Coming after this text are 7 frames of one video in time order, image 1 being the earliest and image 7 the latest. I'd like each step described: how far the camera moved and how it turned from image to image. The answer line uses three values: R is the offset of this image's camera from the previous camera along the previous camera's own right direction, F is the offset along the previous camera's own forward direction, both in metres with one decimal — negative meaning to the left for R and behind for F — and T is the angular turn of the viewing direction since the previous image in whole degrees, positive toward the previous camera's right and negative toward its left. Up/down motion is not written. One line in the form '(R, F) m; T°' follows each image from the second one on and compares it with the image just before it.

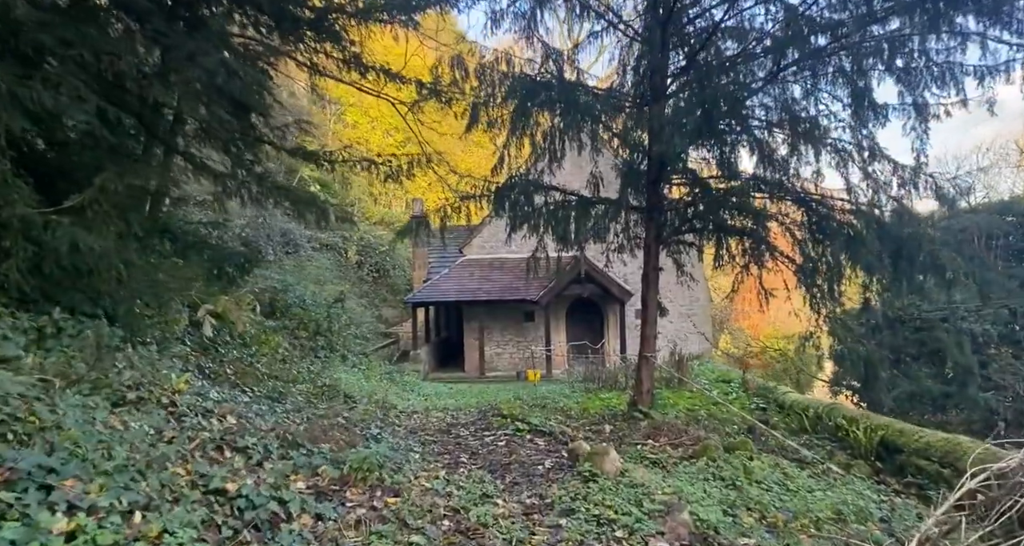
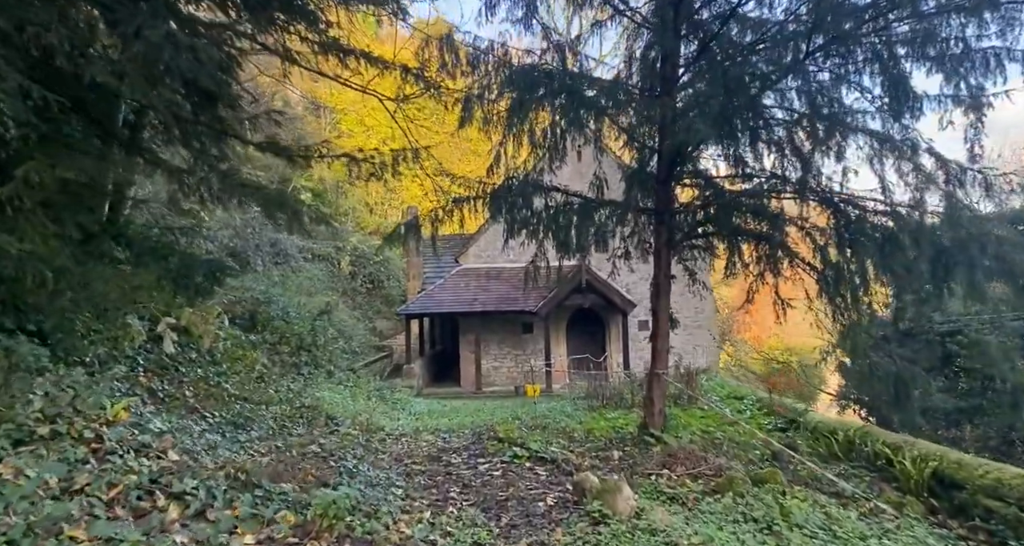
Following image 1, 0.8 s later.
(0.0, +0.9) m; 0°
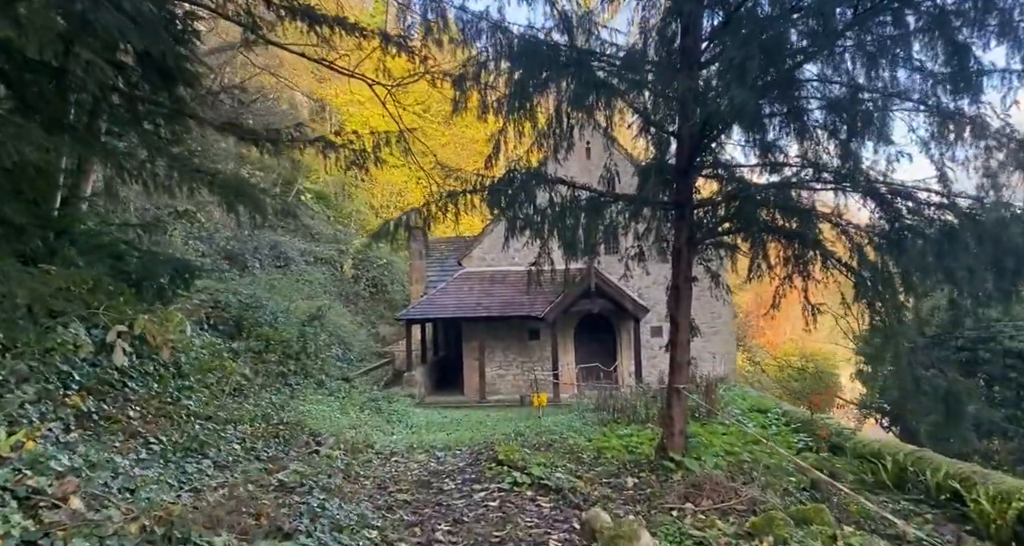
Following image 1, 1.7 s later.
(+0.1, +1.0) m; -1°
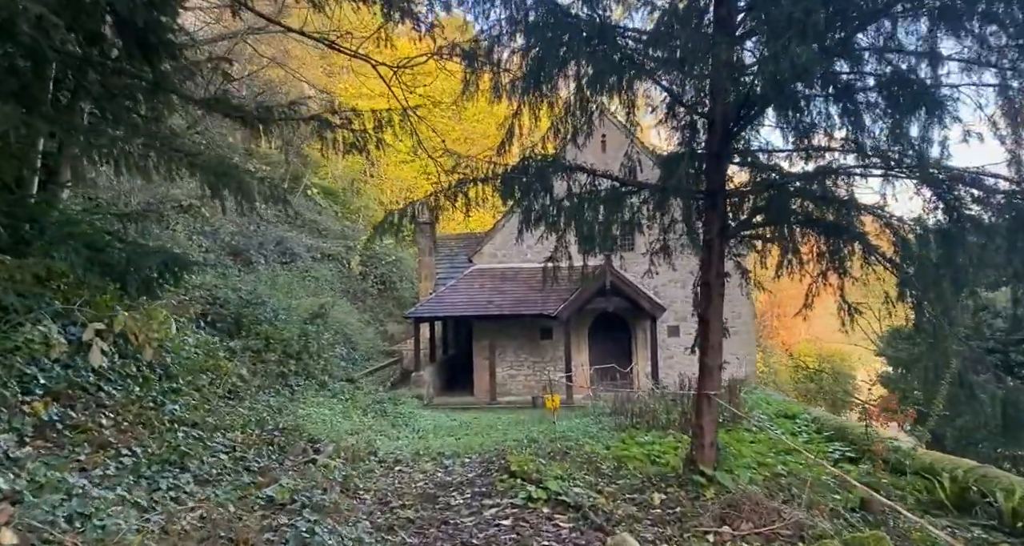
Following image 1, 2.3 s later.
(-0.1, +0.7) m; -1°
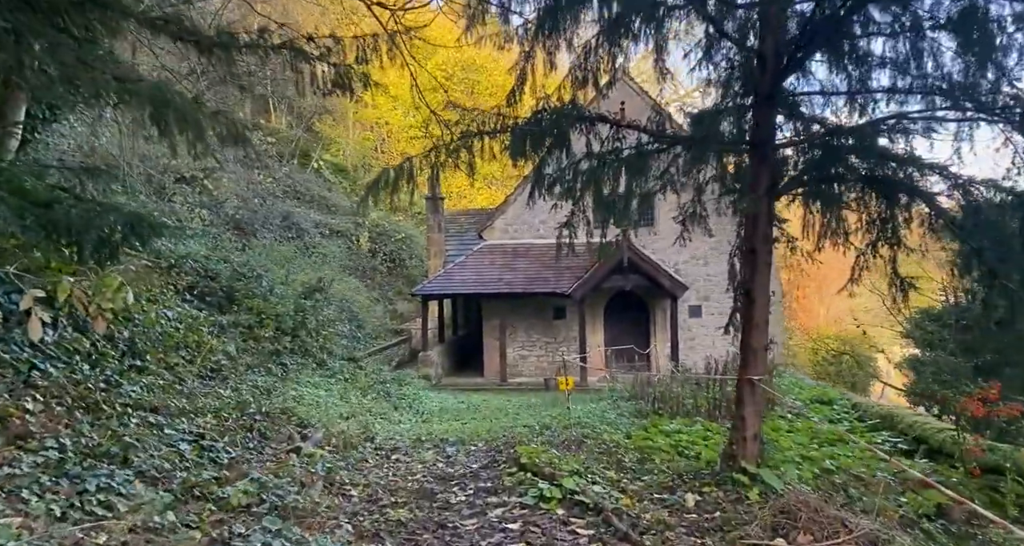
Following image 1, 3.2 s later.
(0.0, +1.0) m; -1°
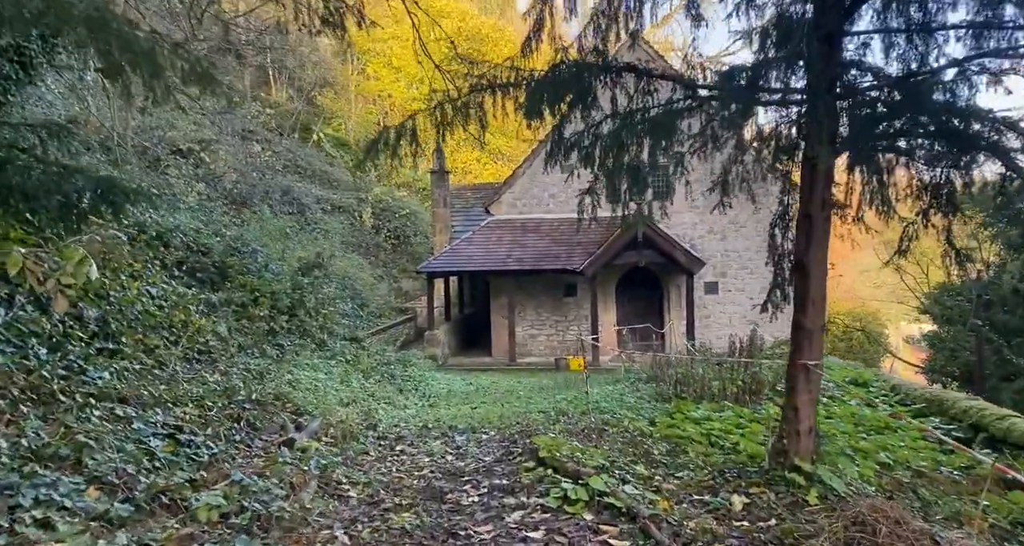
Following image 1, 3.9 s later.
(-0.1, +0.8) m; 0°
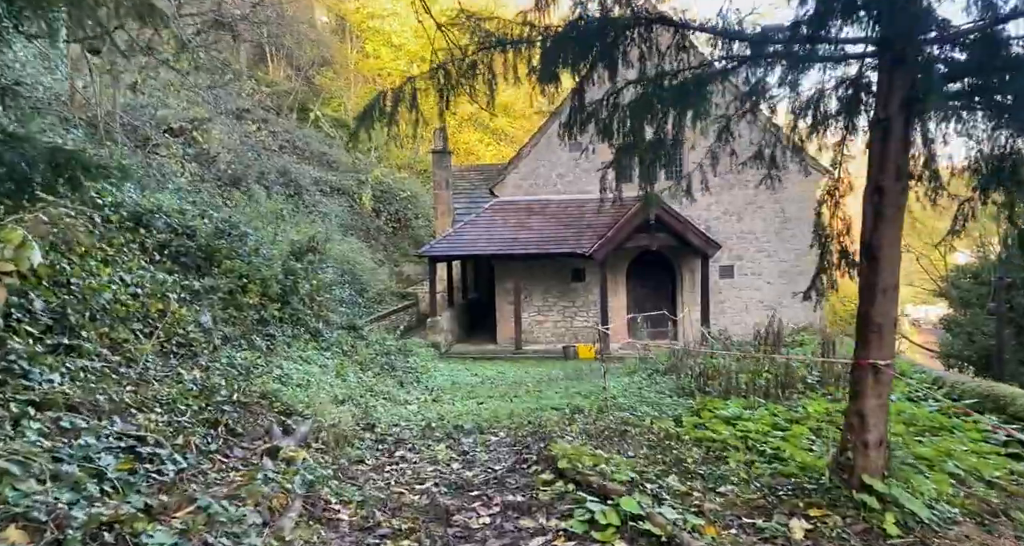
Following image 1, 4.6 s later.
(-0.1, +0.8) m; 0°
